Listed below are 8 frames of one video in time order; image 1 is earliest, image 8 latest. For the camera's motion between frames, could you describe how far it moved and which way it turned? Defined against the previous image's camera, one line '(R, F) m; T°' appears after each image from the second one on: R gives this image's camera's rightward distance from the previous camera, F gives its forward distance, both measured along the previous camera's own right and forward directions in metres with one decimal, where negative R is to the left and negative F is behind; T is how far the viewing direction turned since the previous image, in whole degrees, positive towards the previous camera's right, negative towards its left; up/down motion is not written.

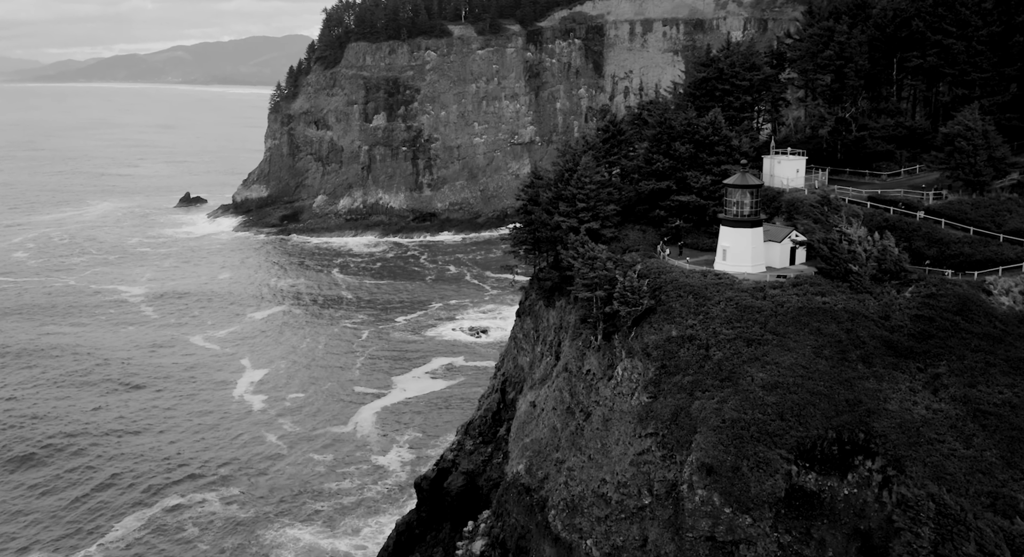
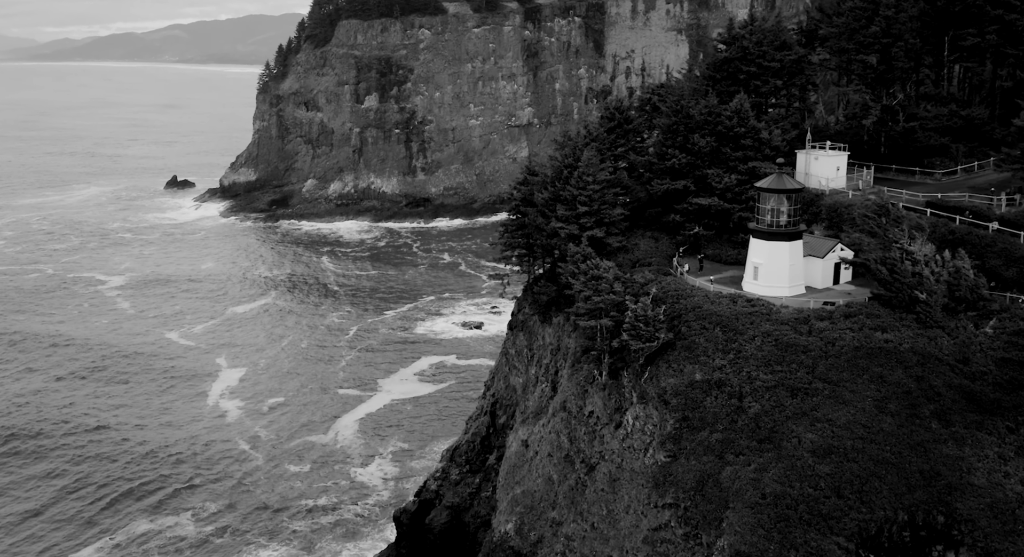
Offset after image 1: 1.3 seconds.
(+0.2, +3.4) m; 0°
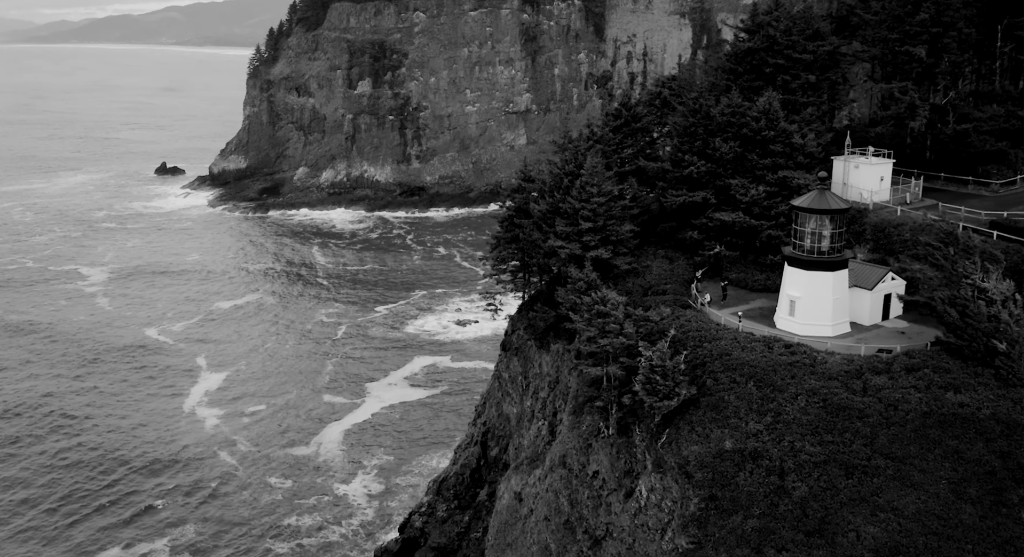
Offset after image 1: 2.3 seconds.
(+0.1, +2.6) m; 0°
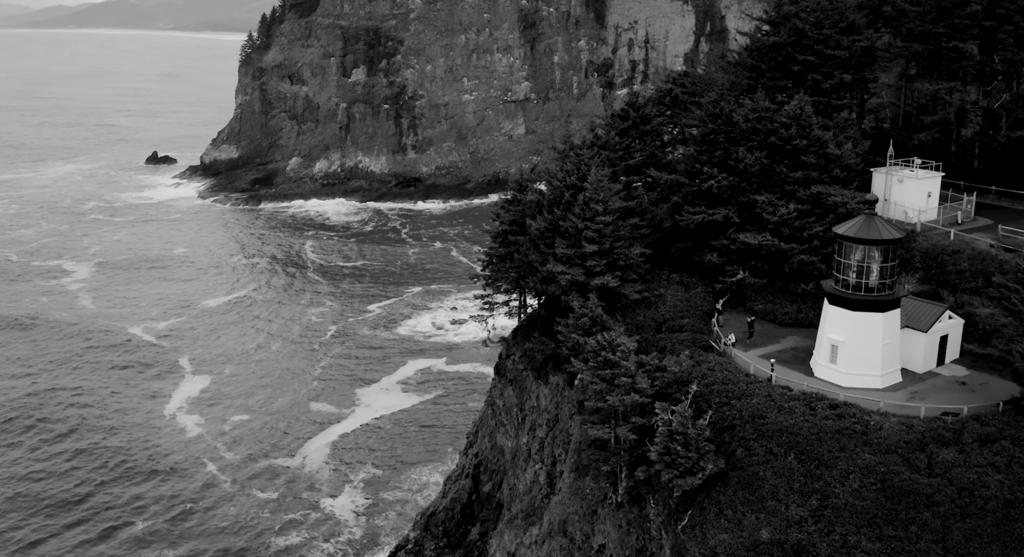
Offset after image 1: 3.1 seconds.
(+0.1, +2.1) m; 0°
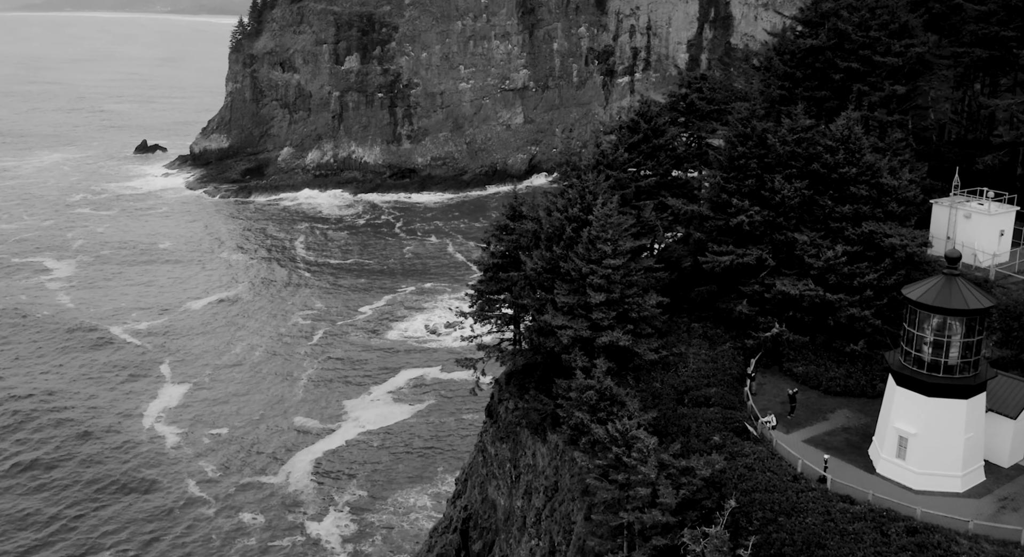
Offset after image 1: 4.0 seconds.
(+0.1, +2.4) m; 0°
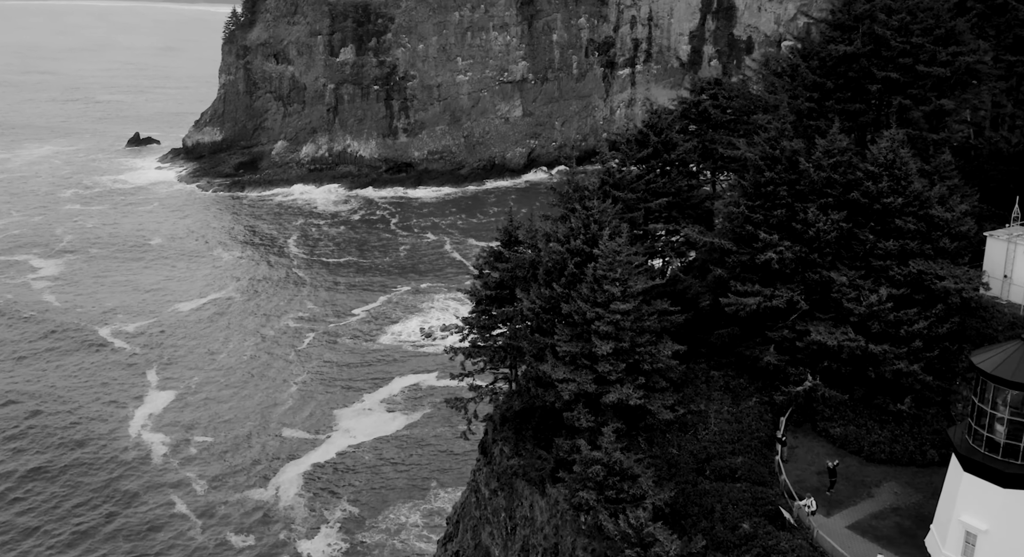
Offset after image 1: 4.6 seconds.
(+0.1, +1.6) m; 0°
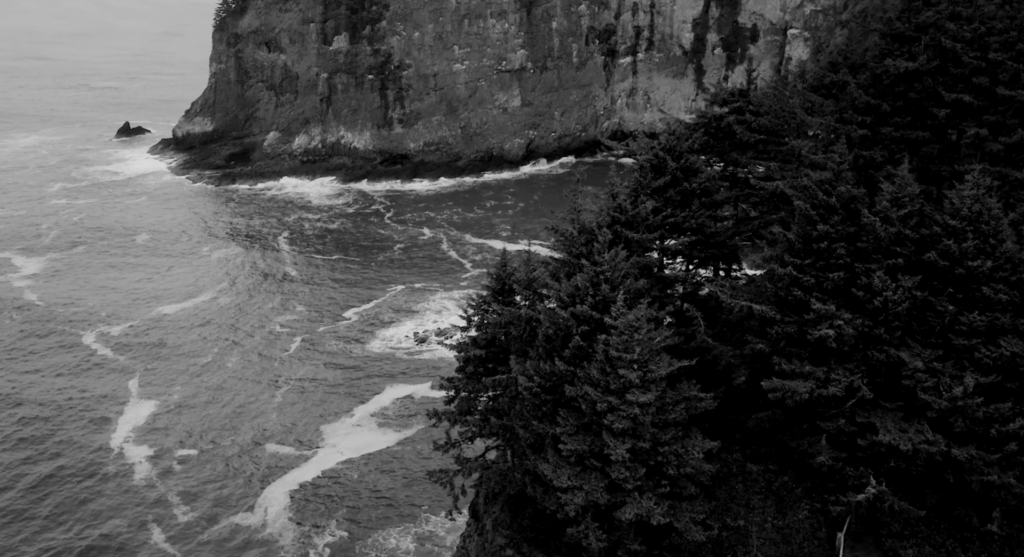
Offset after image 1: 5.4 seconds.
(+0.1, +2.1) m; 0°
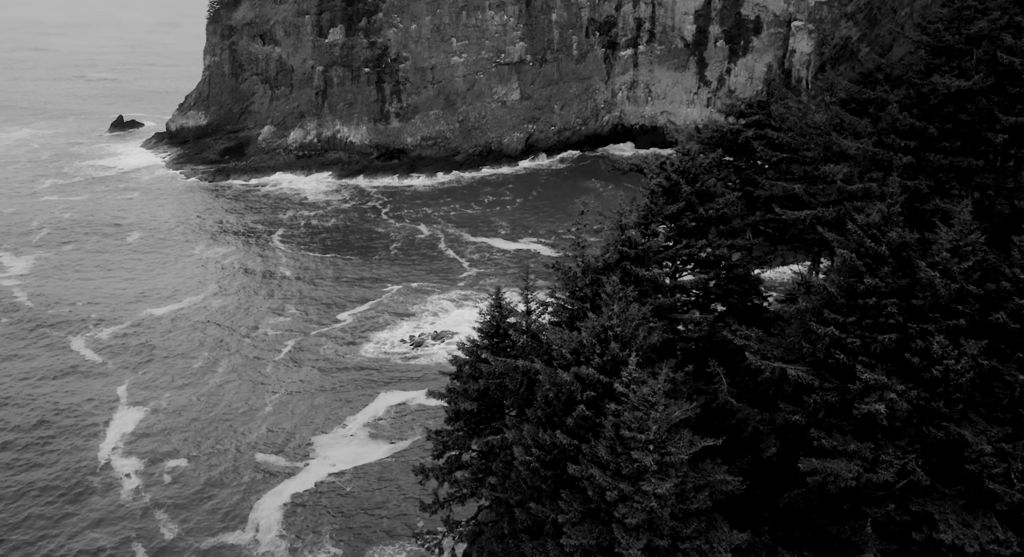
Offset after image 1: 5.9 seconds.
(0.0, +1.3) m; 0°
